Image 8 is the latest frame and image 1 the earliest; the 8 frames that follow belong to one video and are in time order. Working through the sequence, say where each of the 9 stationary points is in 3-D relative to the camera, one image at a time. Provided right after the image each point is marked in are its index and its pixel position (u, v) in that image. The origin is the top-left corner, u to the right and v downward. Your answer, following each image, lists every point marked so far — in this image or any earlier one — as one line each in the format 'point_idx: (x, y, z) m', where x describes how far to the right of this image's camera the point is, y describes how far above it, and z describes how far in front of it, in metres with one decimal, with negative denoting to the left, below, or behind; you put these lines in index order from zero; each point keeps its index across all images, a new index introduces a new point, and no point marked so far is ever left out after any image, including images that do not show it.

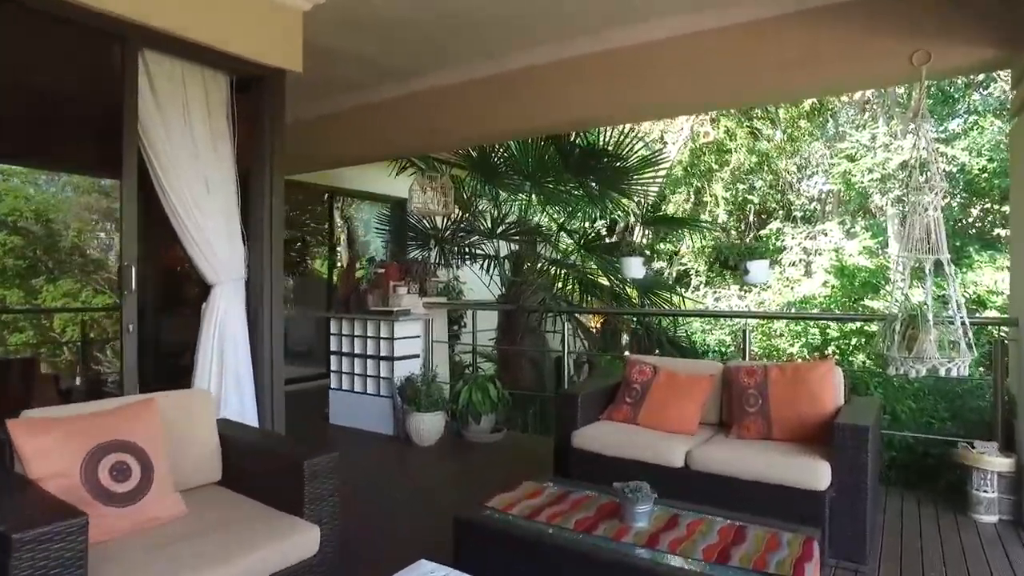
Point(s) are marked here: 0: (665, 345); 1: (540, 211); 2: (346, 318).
0: (+1.1, -0.4, +4.4) m
1: (+0.2, +0.6, +4.7) m
2: (-1.1, -0.2, +4.3) m
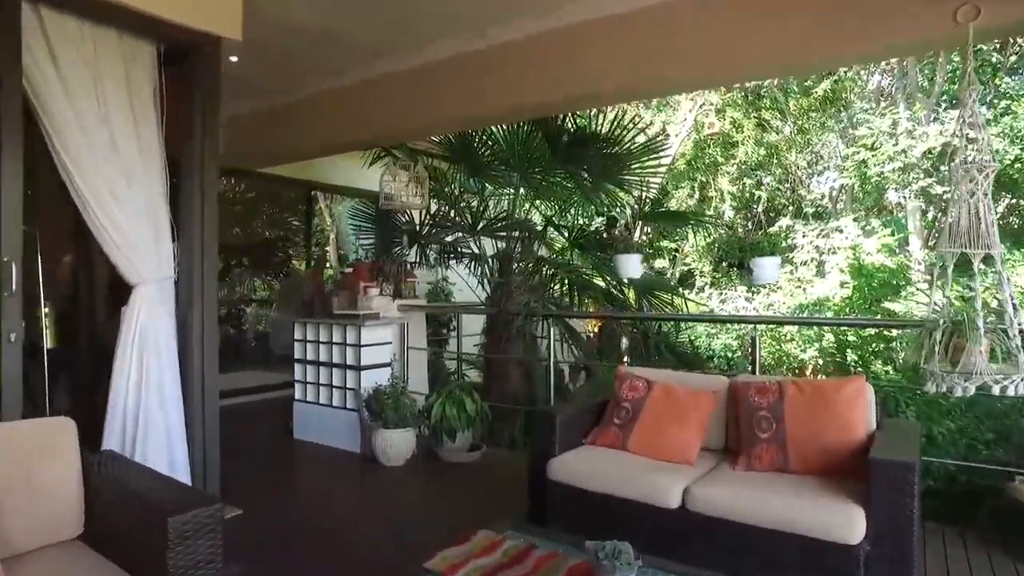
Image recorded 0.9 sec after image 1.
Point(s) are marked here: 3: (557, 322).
0: (+1.0, -0.4, +3.9) m
1: (+0.1, +0.6, +4.3) m
2: (-1.2, -0.2, +3.9) m
3: (+0.3, -0.2, +3.9) m
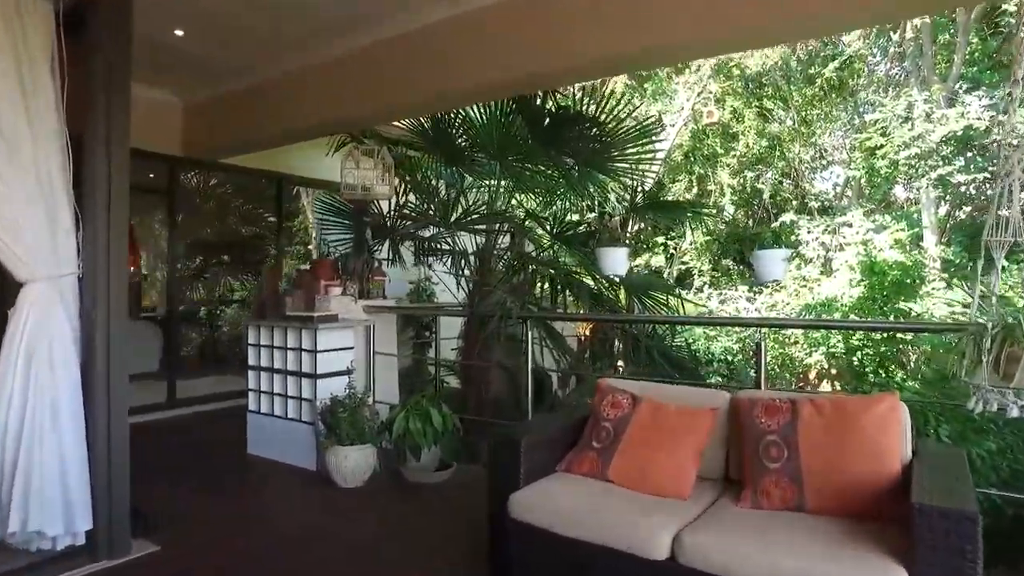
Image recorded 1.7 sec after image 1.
0: (+0.8, -0.4, +3.6) m
1: (0.0, +0.6, +3.9) m
2: (-1.4, -0.2, +3.5) m
3: (+0.2, -0.2, +3.6) m
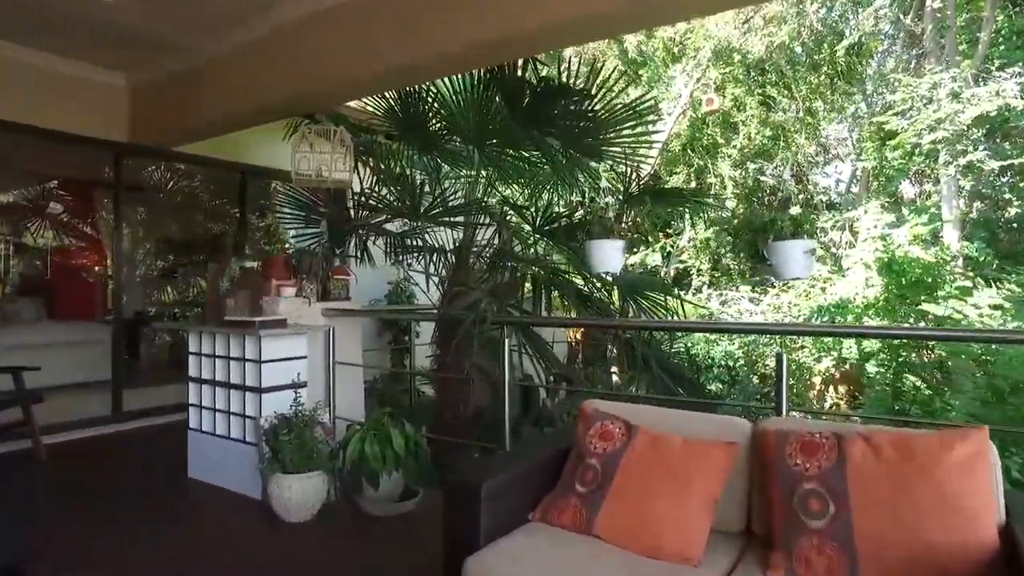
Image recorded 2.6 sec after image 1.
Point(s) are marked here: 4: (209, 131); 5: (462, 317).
0: (+0.7, -0.4, +3.1) m
1: (-0.2, +0.6, +3.5) m
2: (-1.5, -0.2, +3.0) m
3: (0.0, -0.2, +3.1) m
4: (-1.9, +1.0, +3.9) m
5: (-0.2, -0.2, +3.1) m
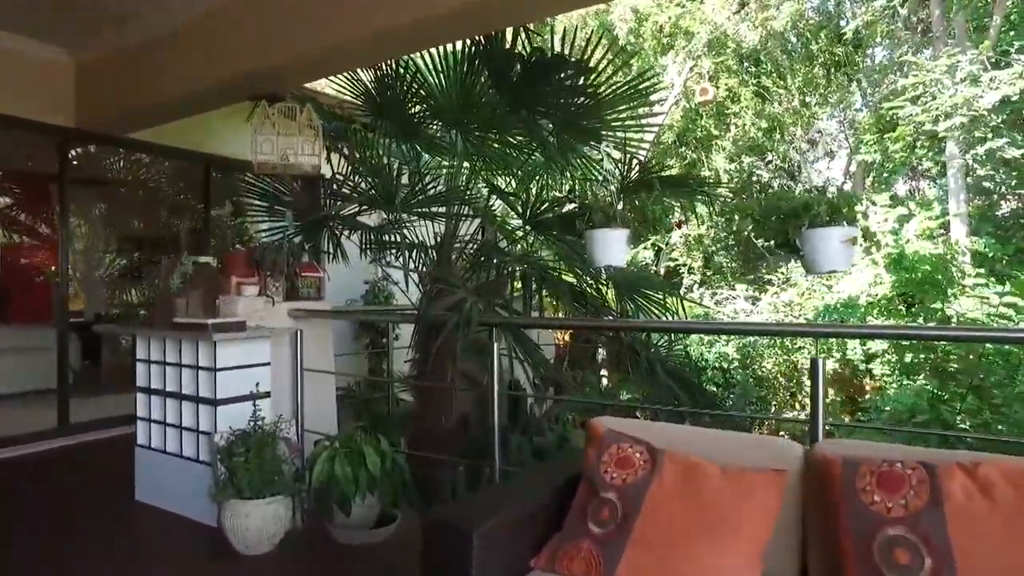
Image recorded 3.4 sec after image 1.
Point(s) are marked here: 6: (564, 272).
0: (+0.7, -0.4, +2.8) m
1: (-0.2, +0.6, +3.2) m
2: (-1.5, -0.2, +2.7) m
3: (0.0, -0.2, +2.8) m
4: (-1.9, +1.0, +3.5) m
5: (-0.3, -0.2, +2.8) m
6: (+0.2, +0.1, +3.0) m
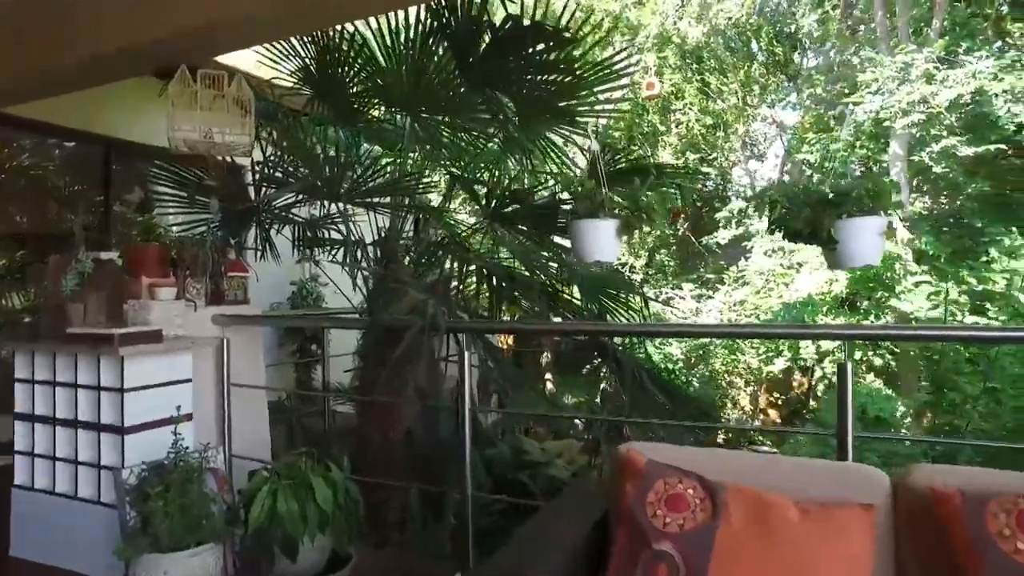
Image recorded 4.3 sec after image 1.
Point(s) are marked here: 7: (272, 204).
0: (+0.5, -0.4, +2.6) m
1: (-0.4, +0.6, +2.8) m
2: (-1.6, -0.2, +2.2) m
3: (-0.1, -0.2, +2.5) m
4: (-2.2, +1.0, +3.0) m
5: (-0.4, -0.2, +2.5) m
6: (+0.1, +0.1, +2.7) m
7: (-1.0, +0.4, +2.8) m
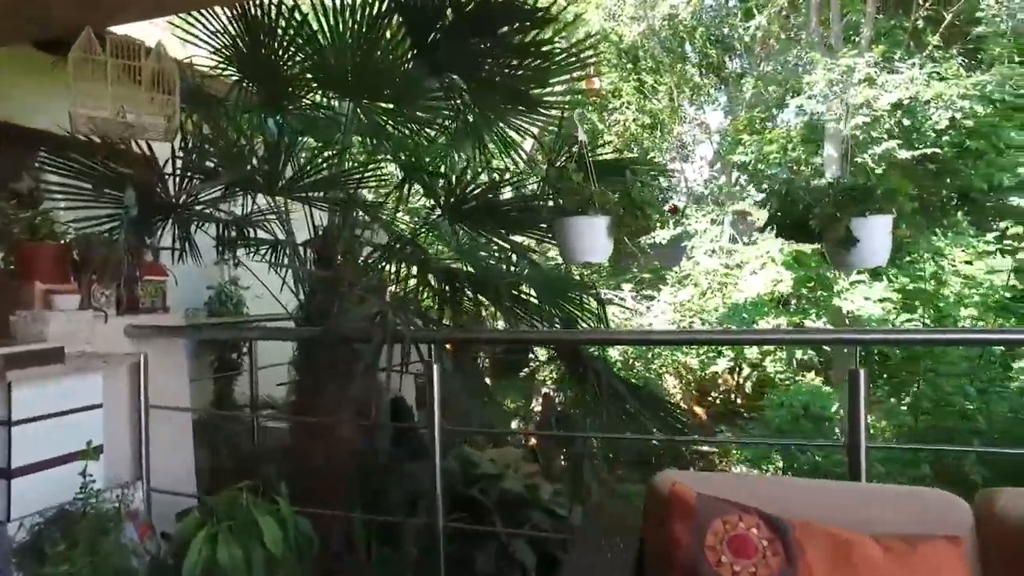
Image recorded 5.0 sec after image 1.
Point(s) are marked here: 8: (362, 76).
0: (+0.4, -0.4, +2.5) m
1: (-0.6, +0.6, +2.6) m
2: (-1.7, -0.2, +1.8) m
3: (-0.3, -0.2, +2.3) m
4: (-2.3, +1.0, +2.5) m
5: (-0.6, -0.2, +2.2) m
6: (-0.1, +0.1, +2.5) m
7: (-1.2, +0.3, +2.4) m
8: (-0.5, +0.8, +2.3) m
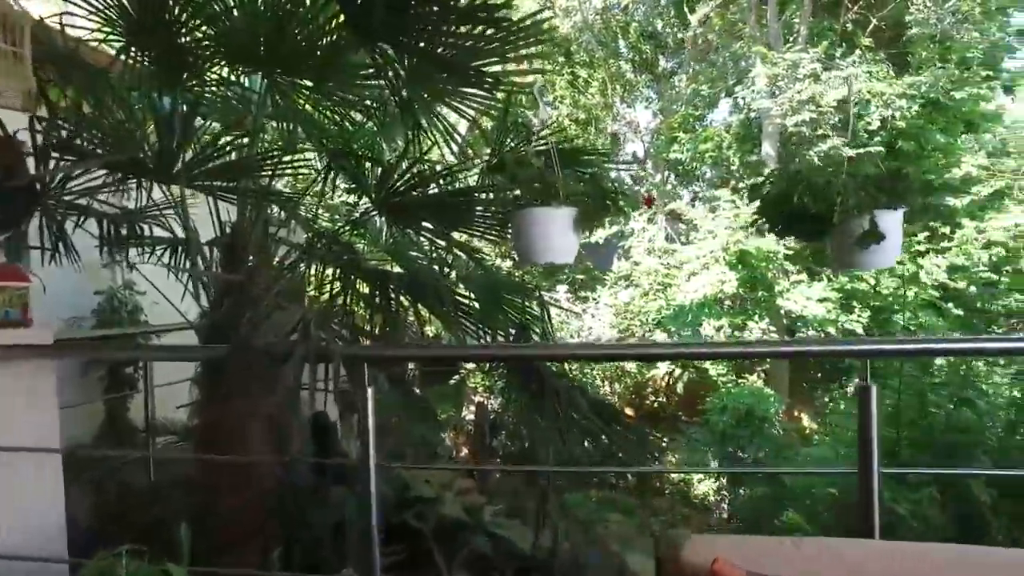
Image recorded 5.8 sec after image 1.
0: (+0.2, -0.4, +2.2) m
1: (-0.8, +0.5, +2.2) m
2: (-1.8, -0.3, +1.3) m
3: (-0.5, -0.2, +2.0) m
4: (-2.5, +0.9, +1.9) m
5: (-0.7, -0.2, +1.8) m
6: (-0.3, +0.1, +2.2) m
7: (-1.4, +0.3, +2.0) m
8: (-0.7, +0.8, +2.0) m
